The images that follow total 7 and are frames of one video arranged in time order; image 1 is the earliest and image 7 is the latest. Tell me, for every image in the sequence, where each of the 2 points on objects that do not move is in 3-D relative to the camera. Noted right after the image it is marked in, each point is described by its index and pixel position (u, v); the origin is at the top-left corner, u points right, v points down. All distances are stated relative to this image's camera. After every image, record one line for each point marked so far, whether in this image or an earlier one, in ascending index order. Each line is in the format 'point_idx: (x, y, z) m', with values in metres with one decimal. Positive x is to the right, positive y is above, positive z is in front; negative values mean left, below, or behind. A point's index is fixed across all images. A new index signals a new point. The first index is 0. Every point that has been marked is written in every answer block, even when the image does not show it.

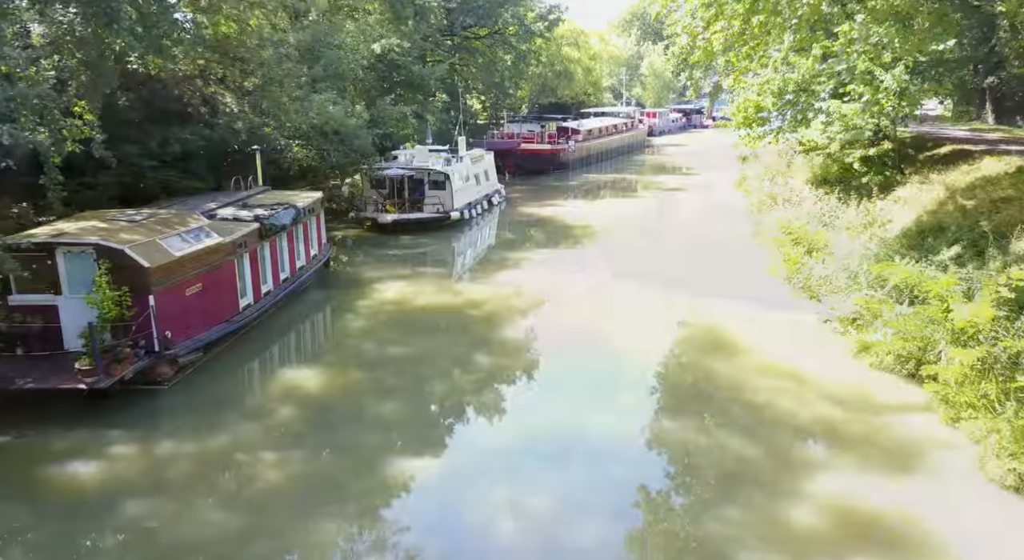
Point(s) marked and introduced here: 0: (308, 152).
0: (-5.4, +3.4, +19.2) m
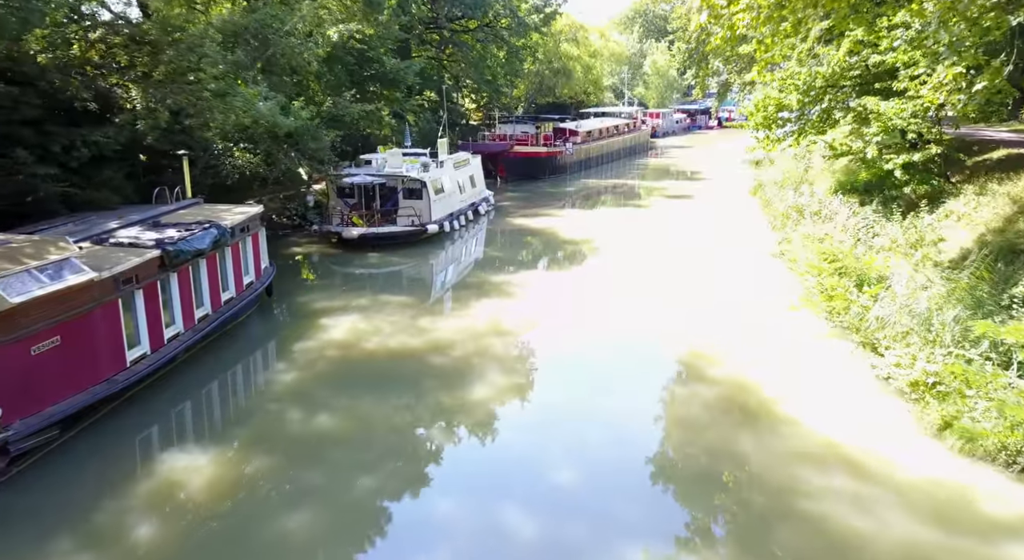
0: (-5.8, +2.8, +16.3) m
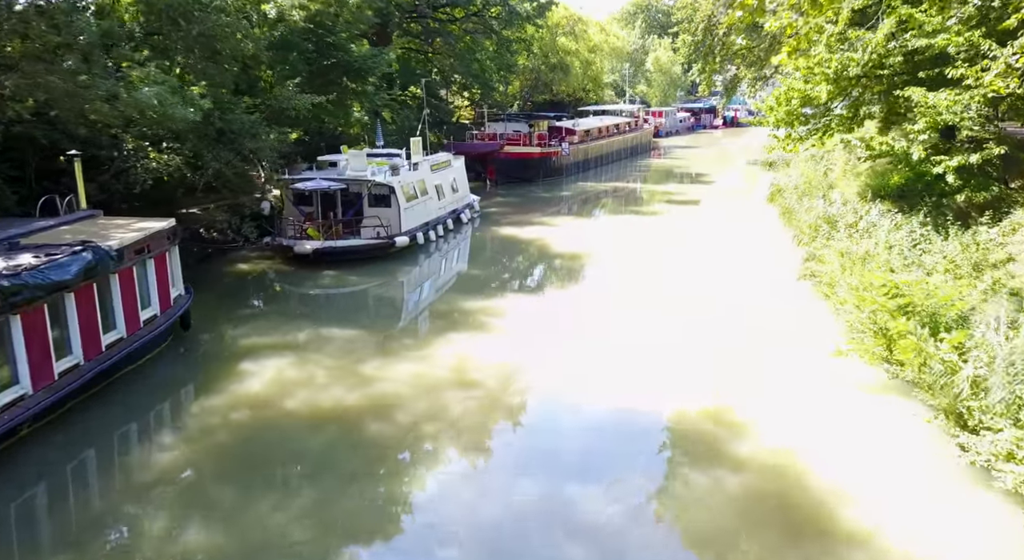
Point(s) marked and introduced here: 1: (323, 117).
0: (-6.2, +2.3, +13.5) m
1: (-5.0, +4.3, +19.3) m
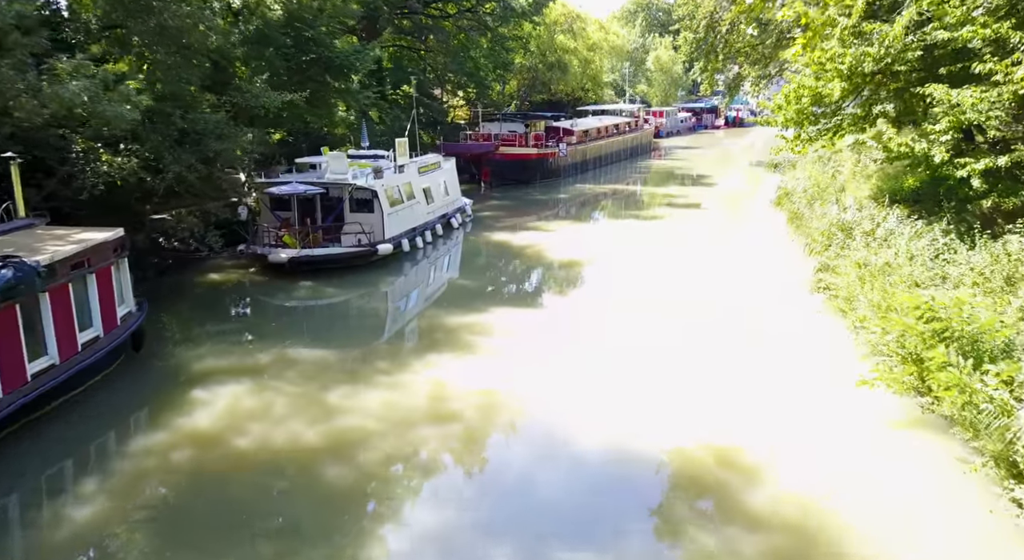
0: (-6.5, +2.0, +12.4) m
1: (-5.2, +4.1, +18.2) m
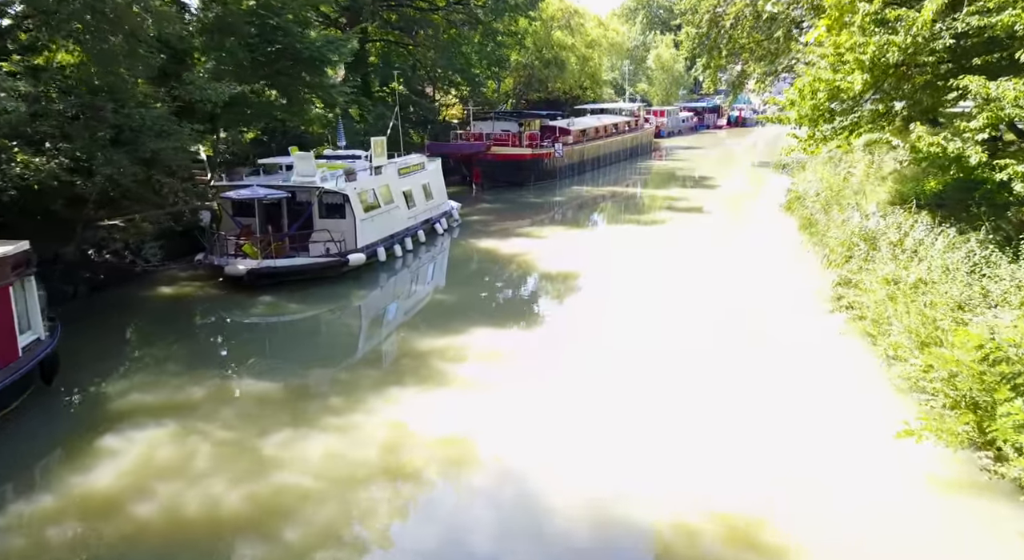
0: (-6.8, +1.7, +10.8) m
1: (-5.5, +3.8, +16.6) m
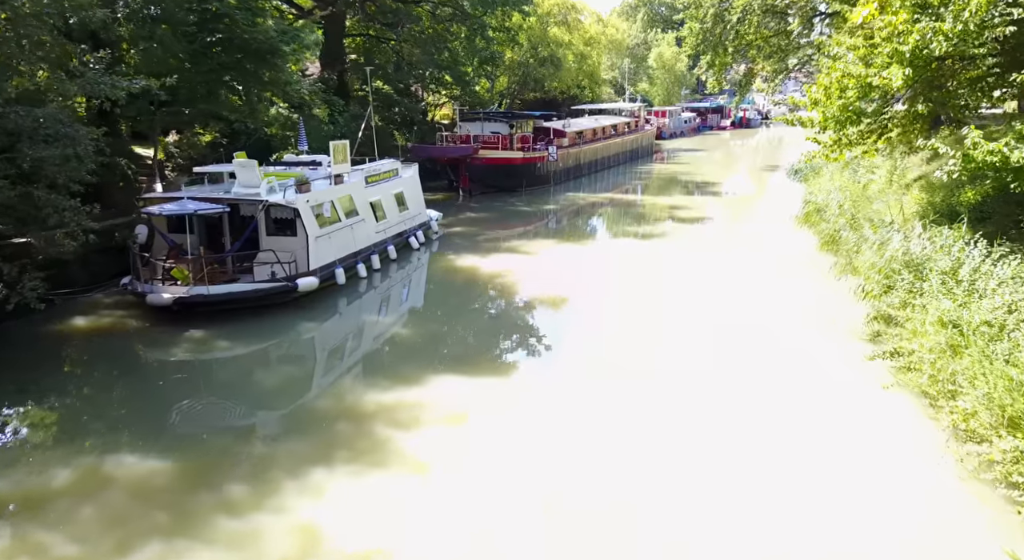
0: (-7.2, +1.2, +8.6) m
1: (-5.9, +3.3, +14.4) m
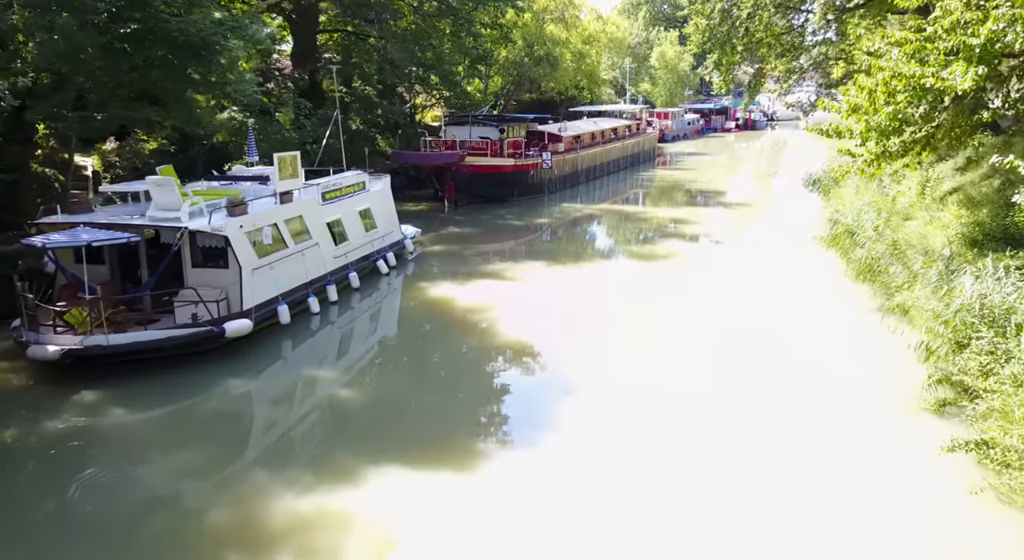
0: (-7.6, +0.6, +6.3) m
1: (-6.3, +2.6, +12.1) m
